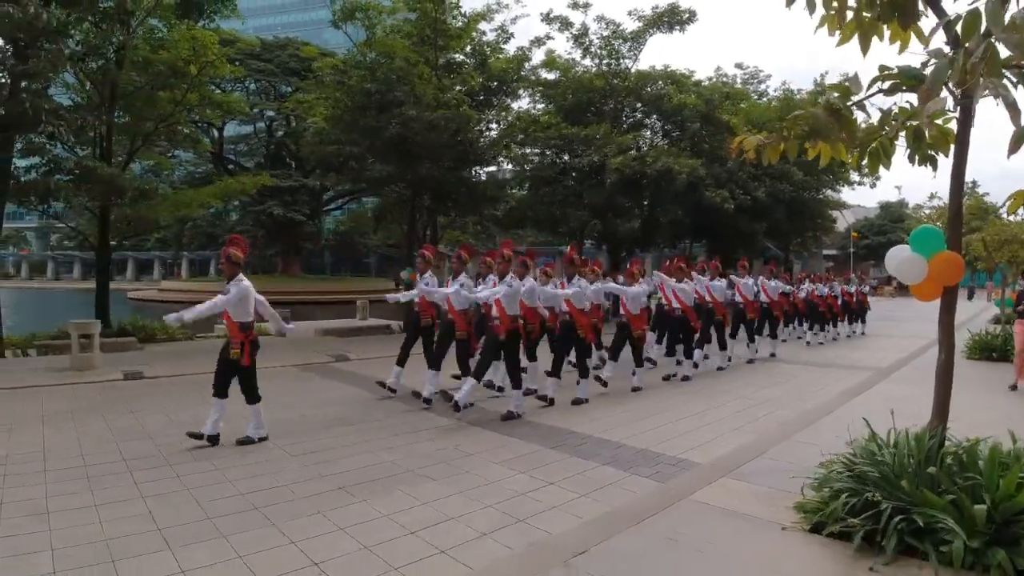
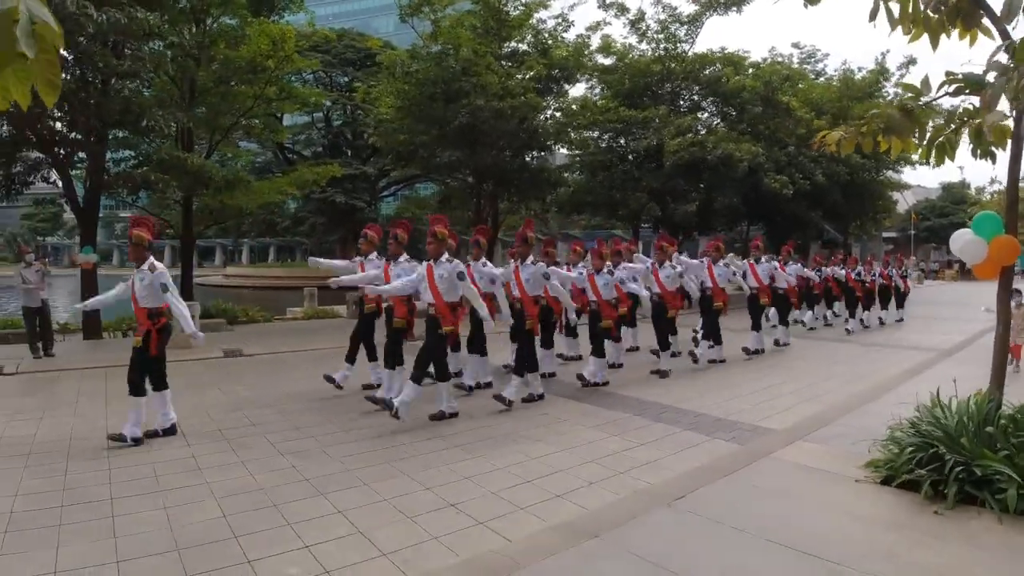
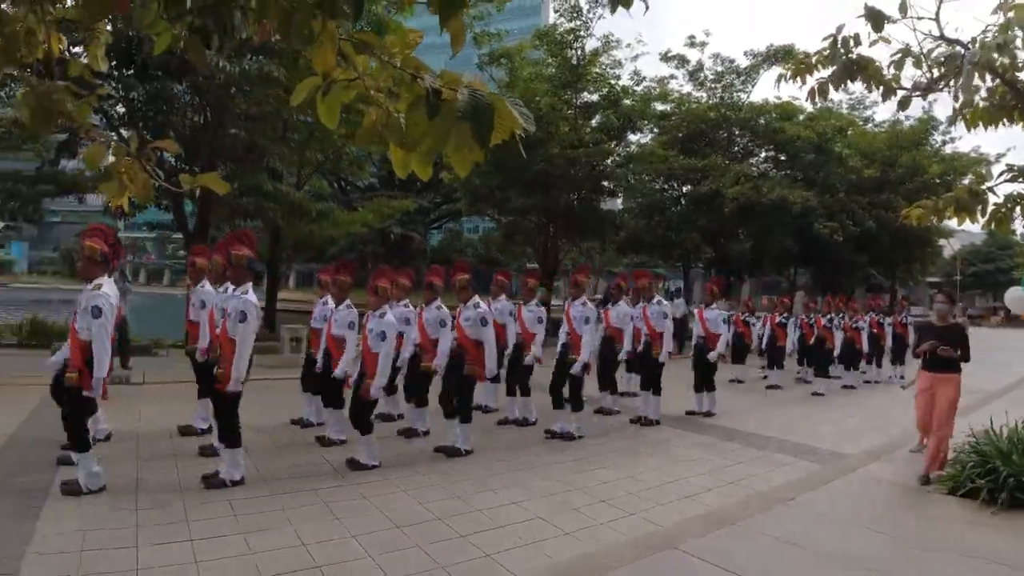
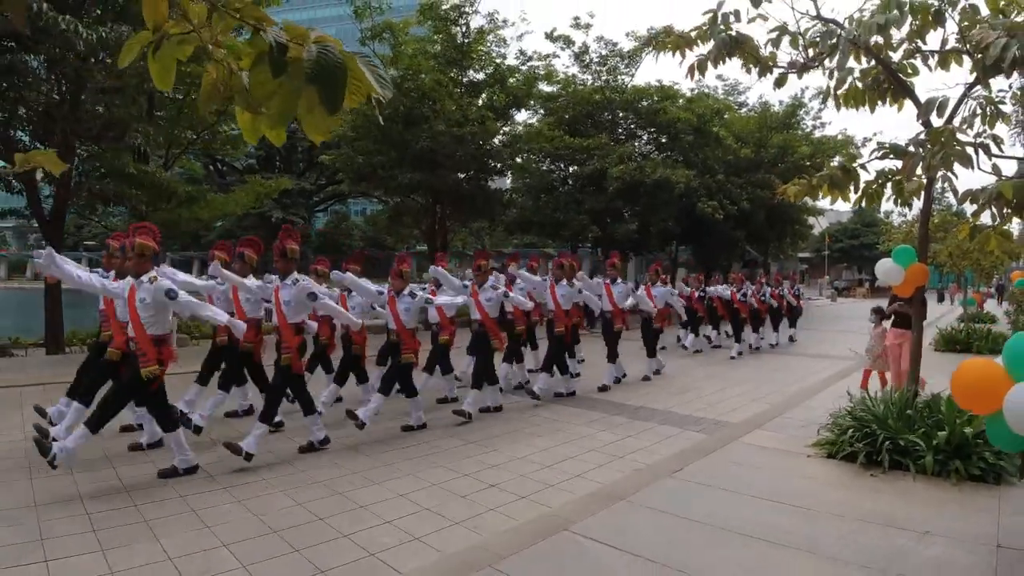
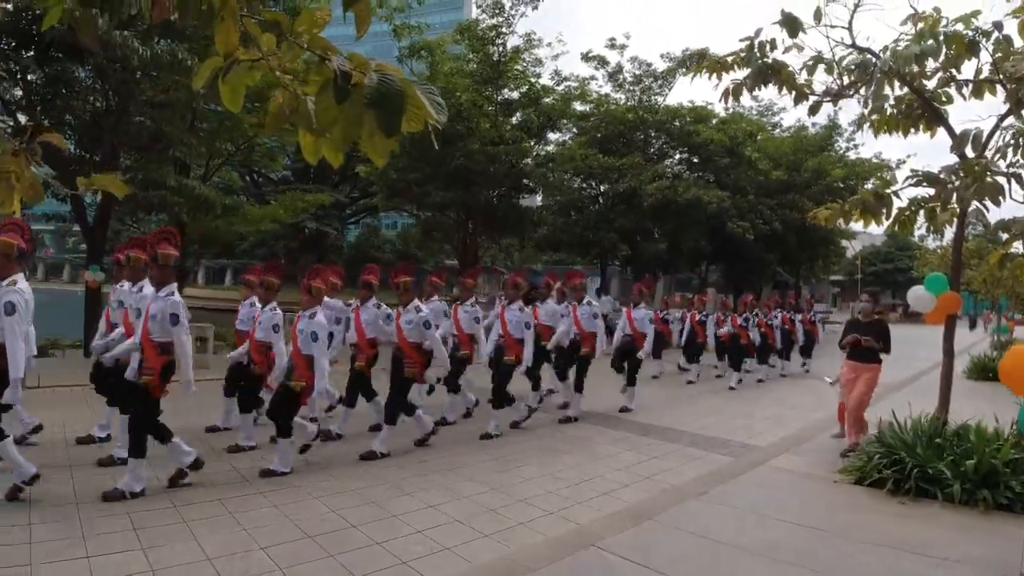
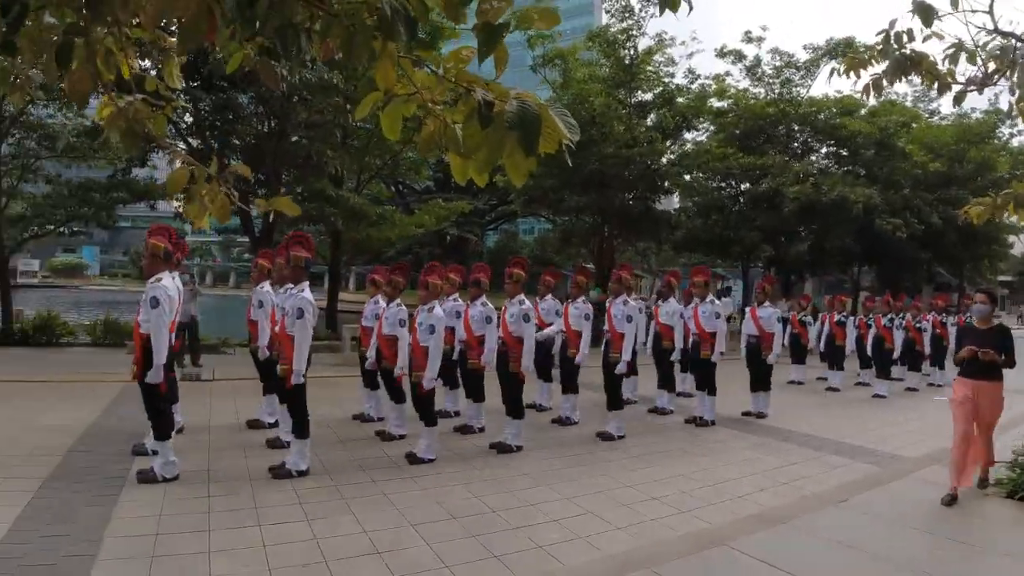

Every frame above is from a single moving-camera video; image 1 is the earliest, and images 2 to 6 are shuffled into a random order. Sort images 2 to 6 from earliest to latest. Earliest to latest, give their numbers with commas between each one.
2, 4, 5, 3, 6
